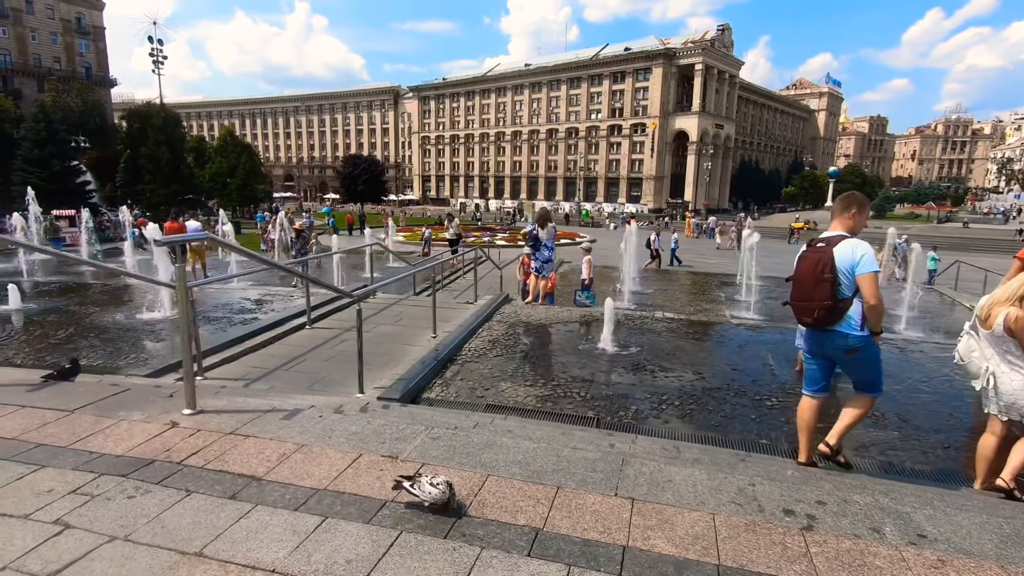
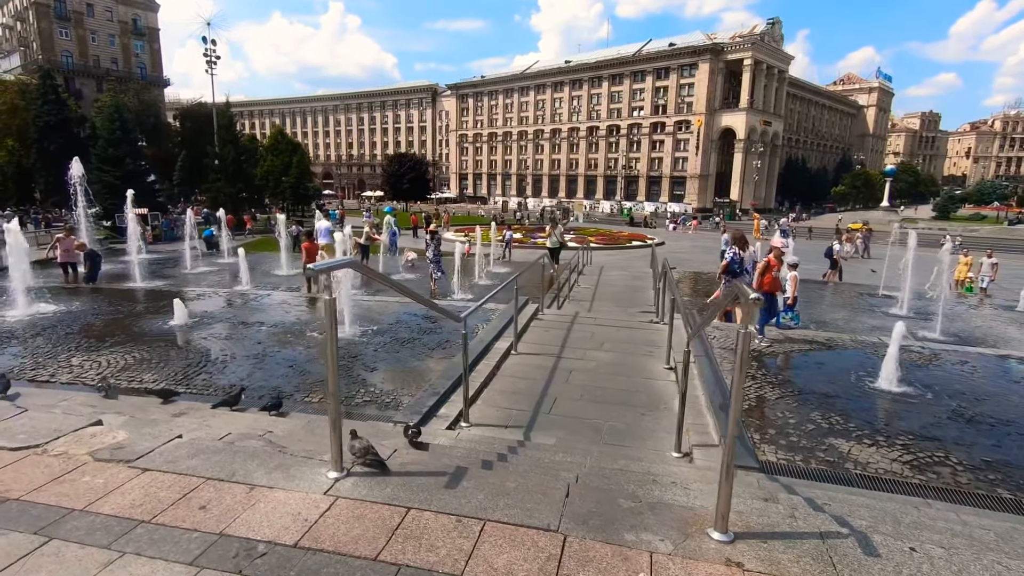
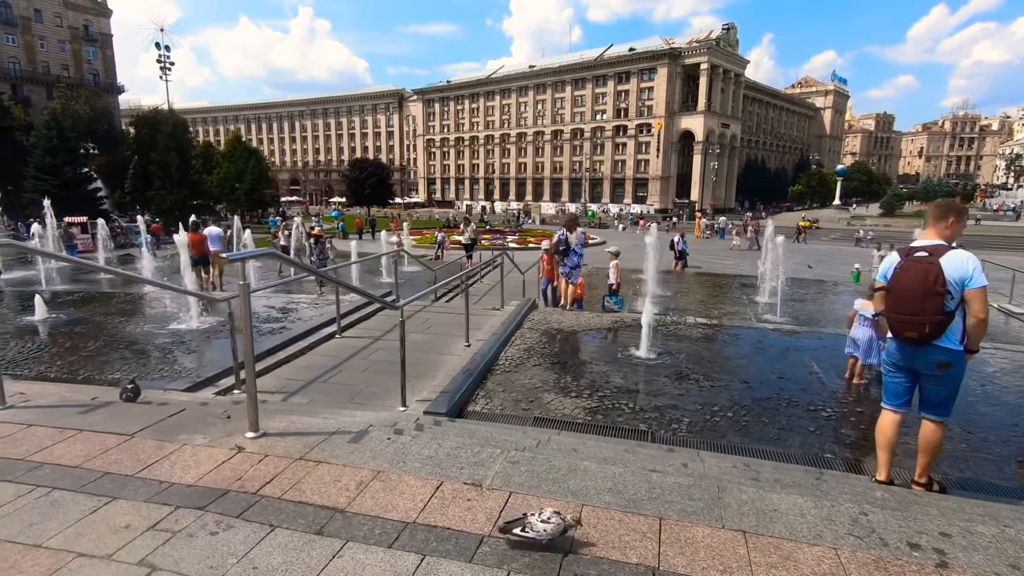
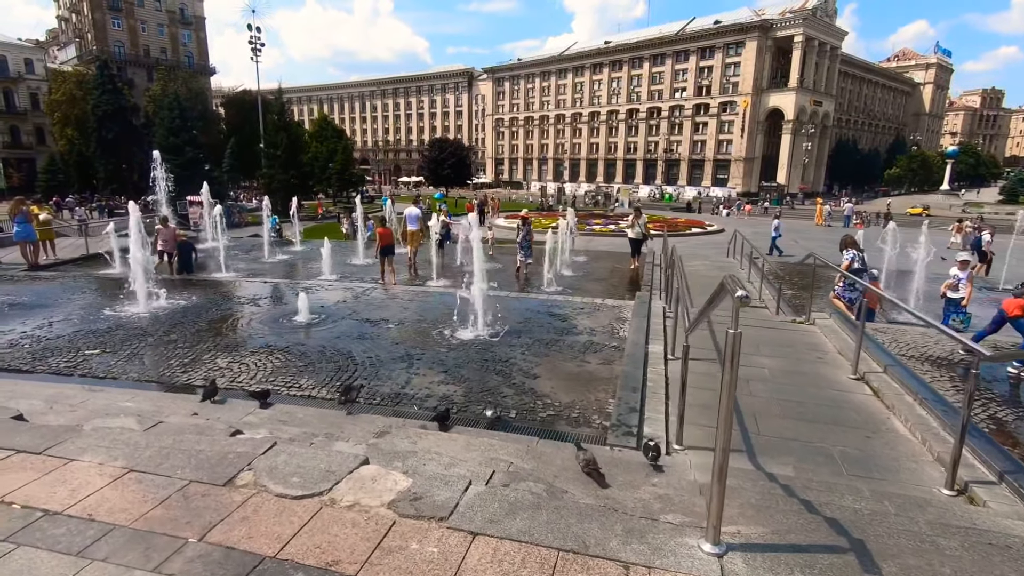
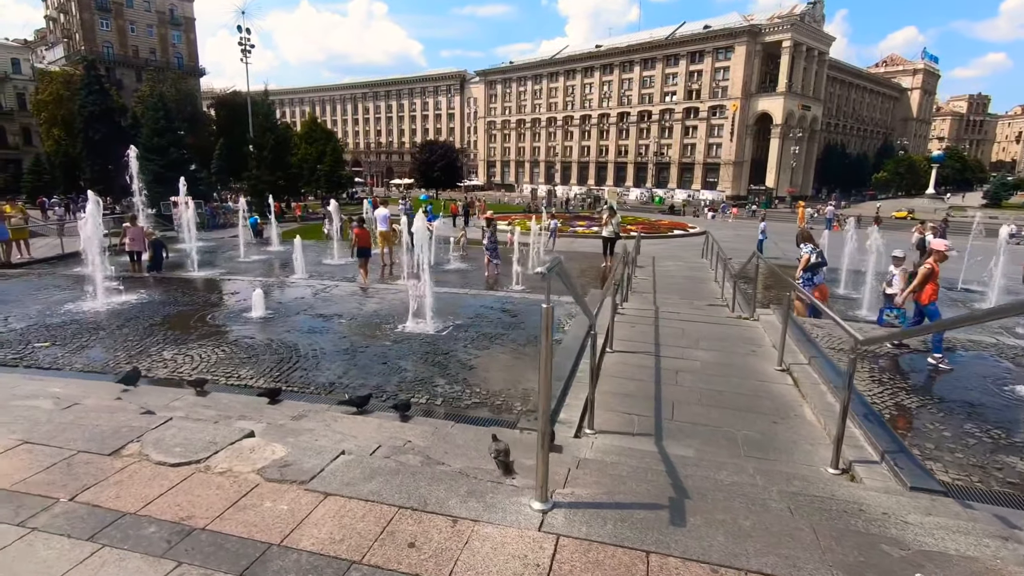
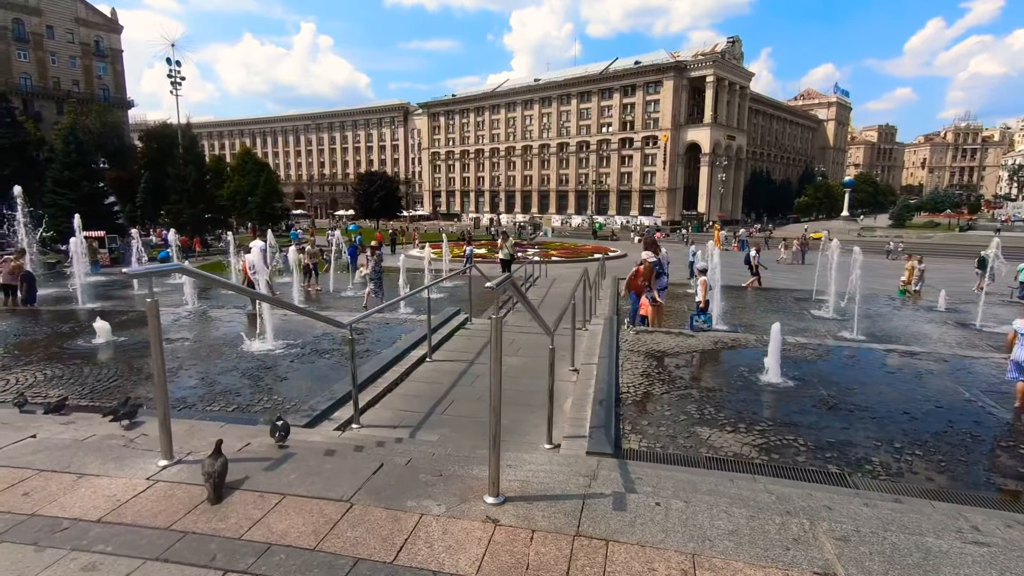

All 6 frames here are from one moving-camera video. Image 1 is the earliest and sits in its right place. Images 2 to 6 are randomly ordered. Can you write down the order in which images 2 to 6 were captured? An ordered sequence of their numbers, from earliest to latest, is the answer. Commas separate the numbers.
3, 6, 2, 5, 4
